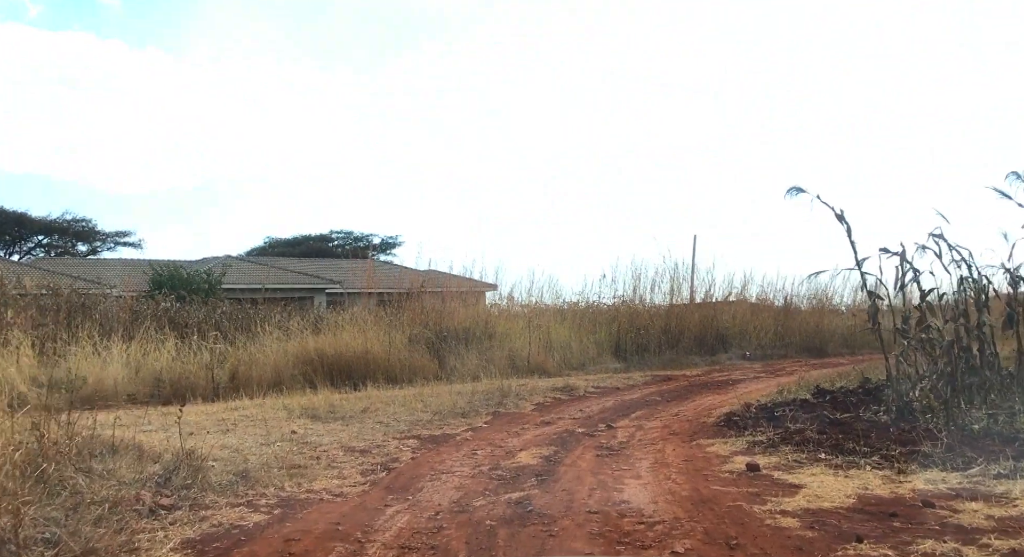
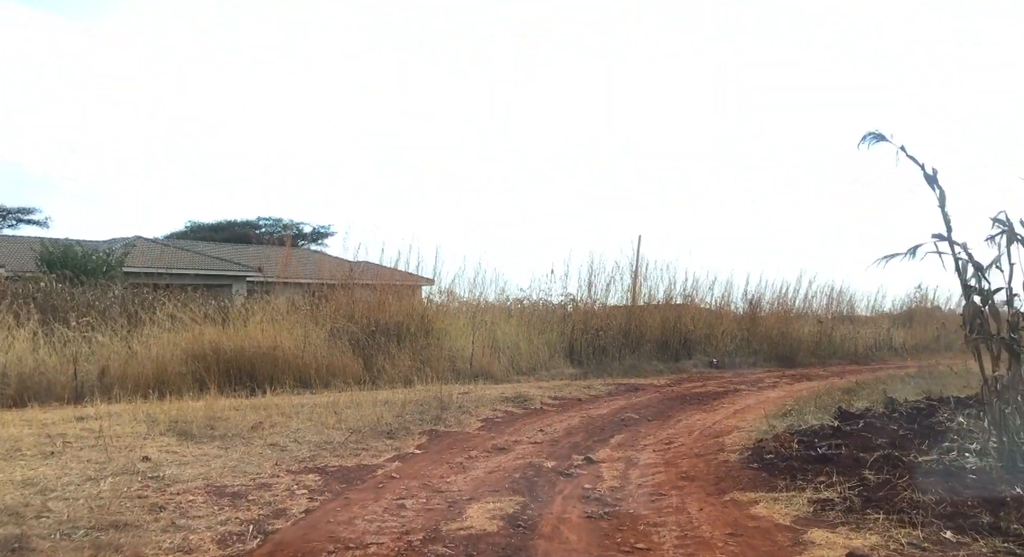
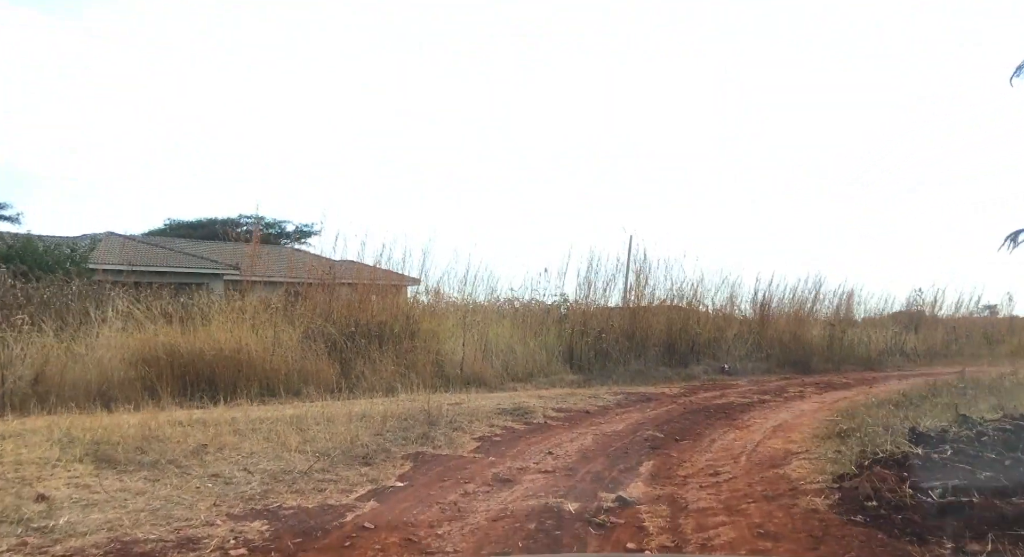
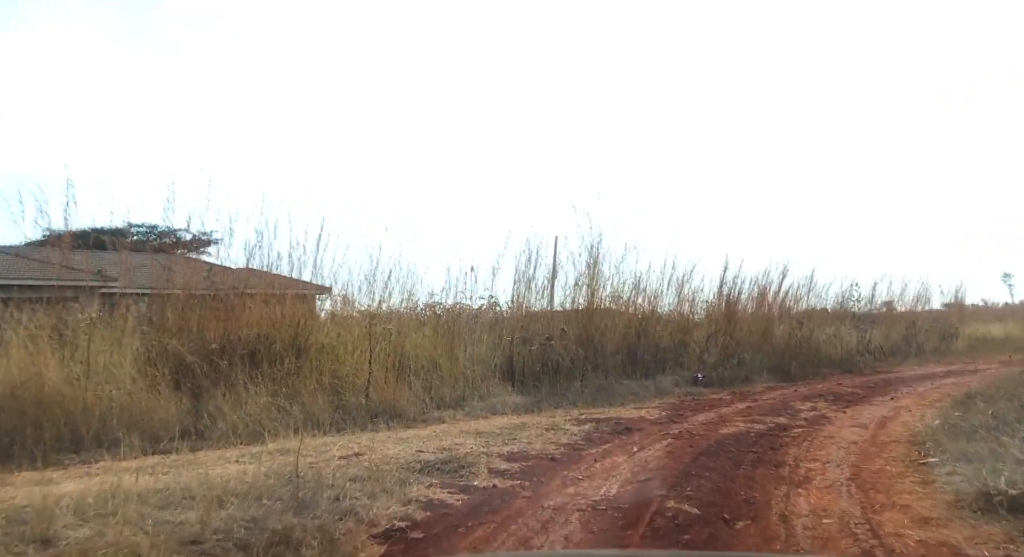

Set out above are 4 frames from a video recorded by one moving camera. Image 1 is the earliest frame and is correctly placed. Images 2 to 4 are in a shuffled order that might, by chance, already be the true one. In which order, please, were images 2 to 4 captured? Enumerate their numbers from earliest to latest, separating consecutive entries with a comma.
2, 3, 4
